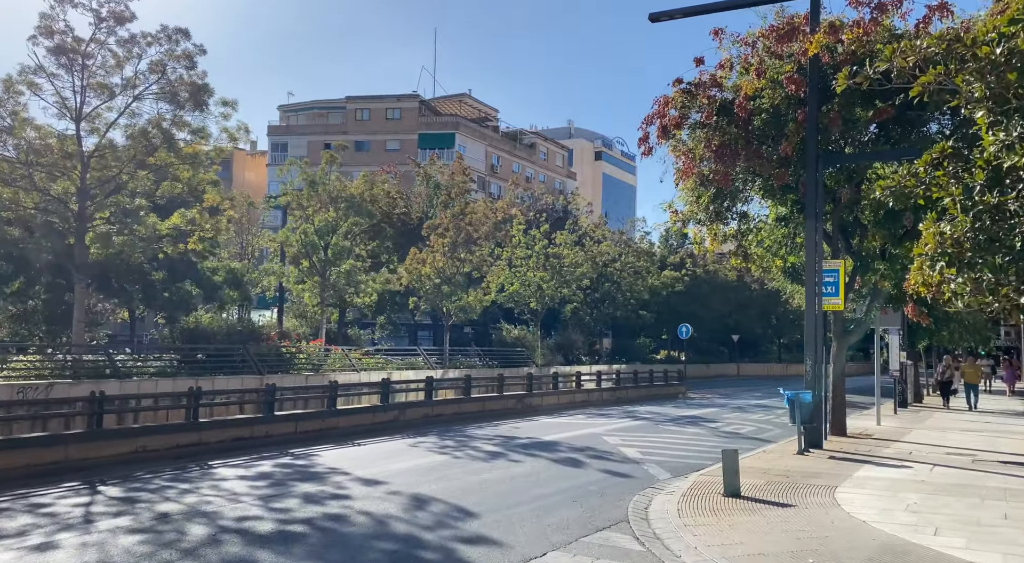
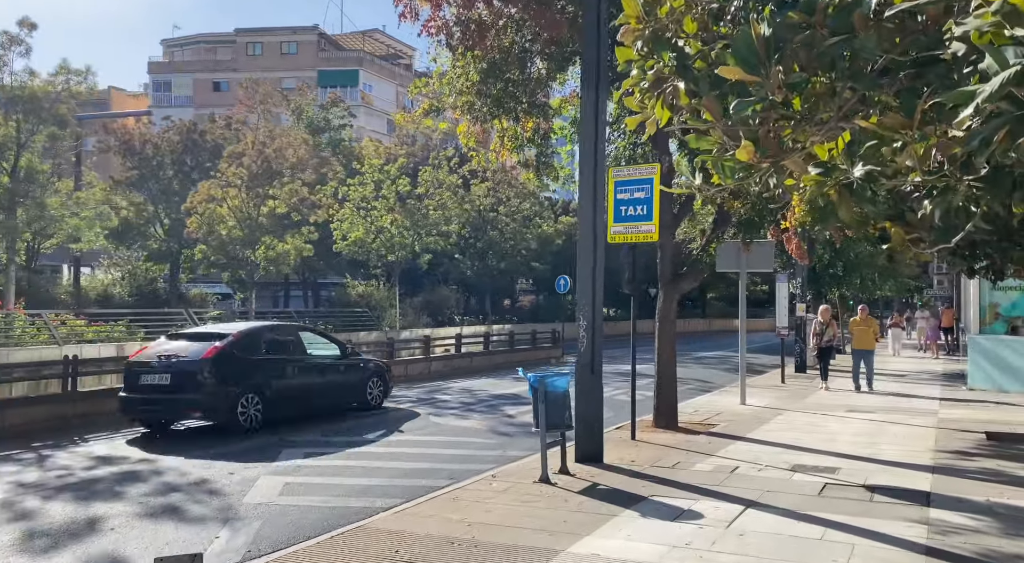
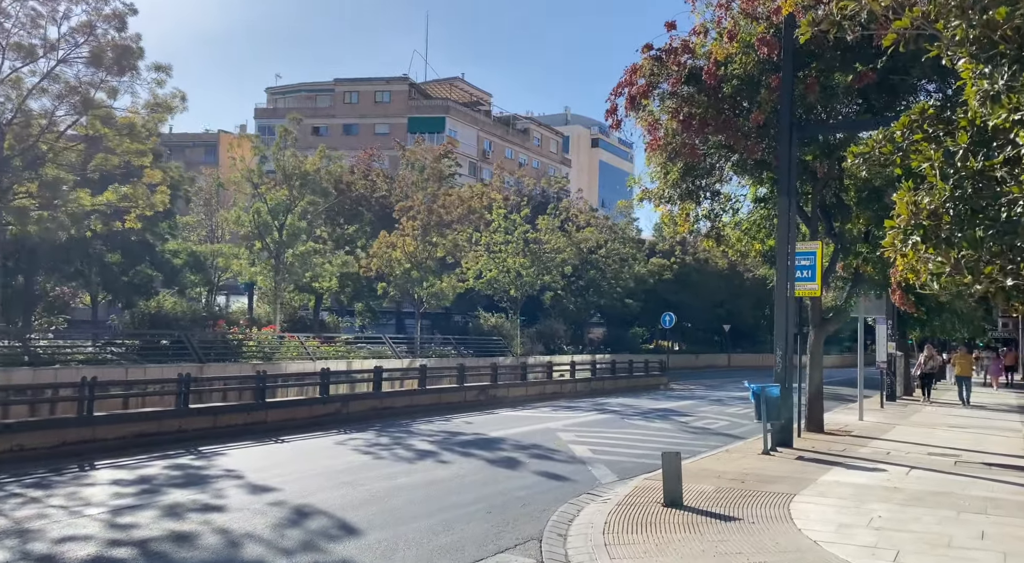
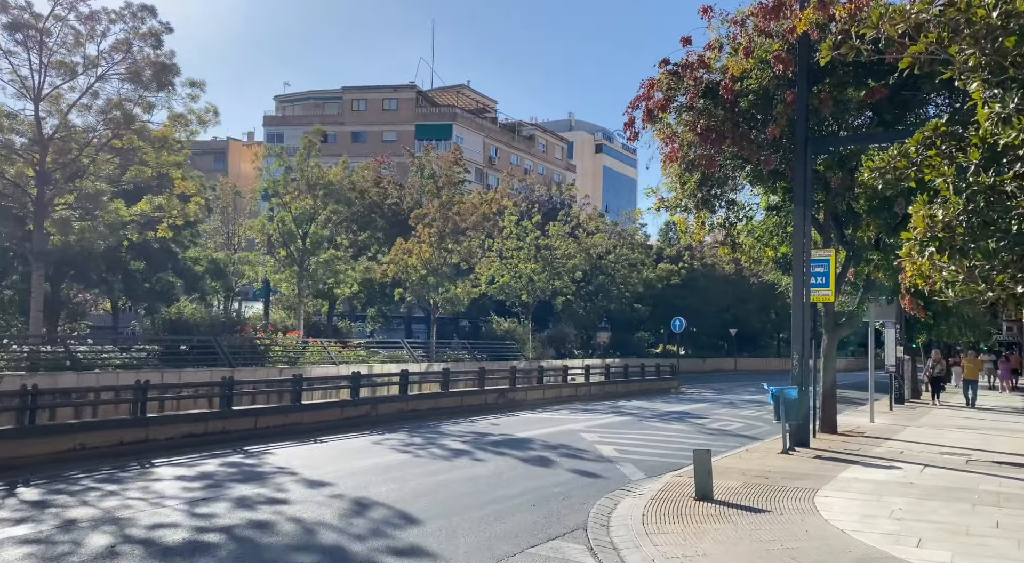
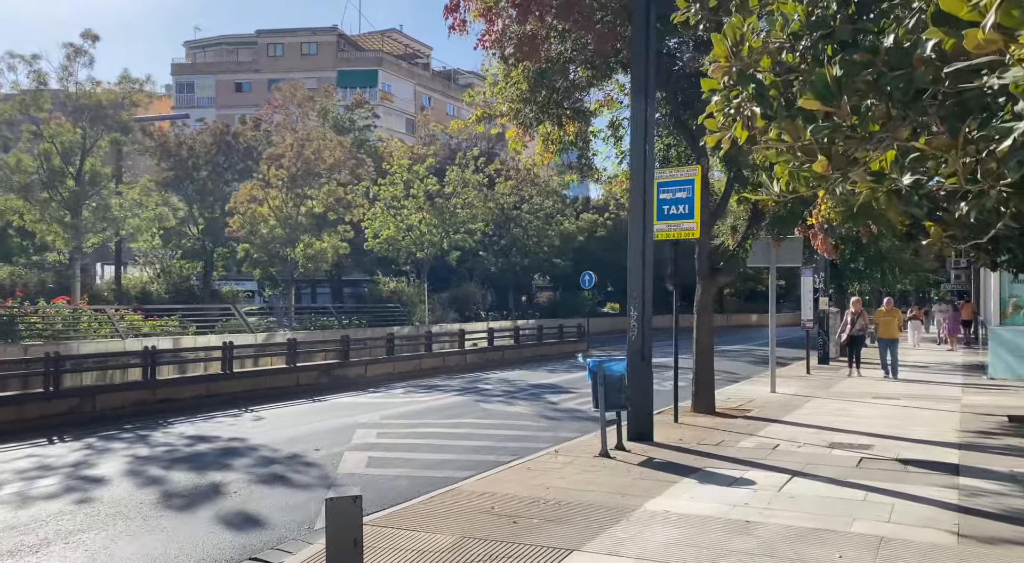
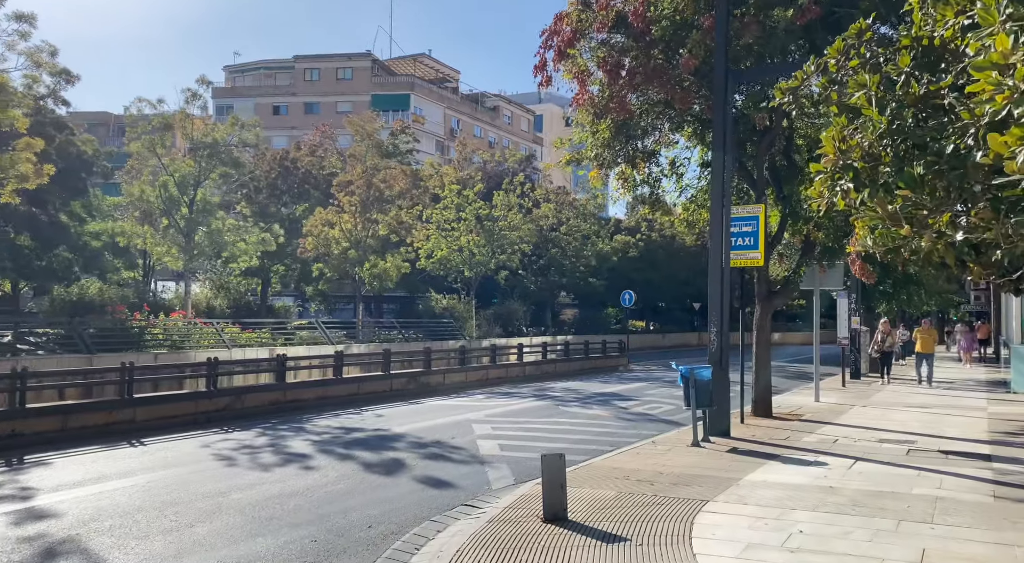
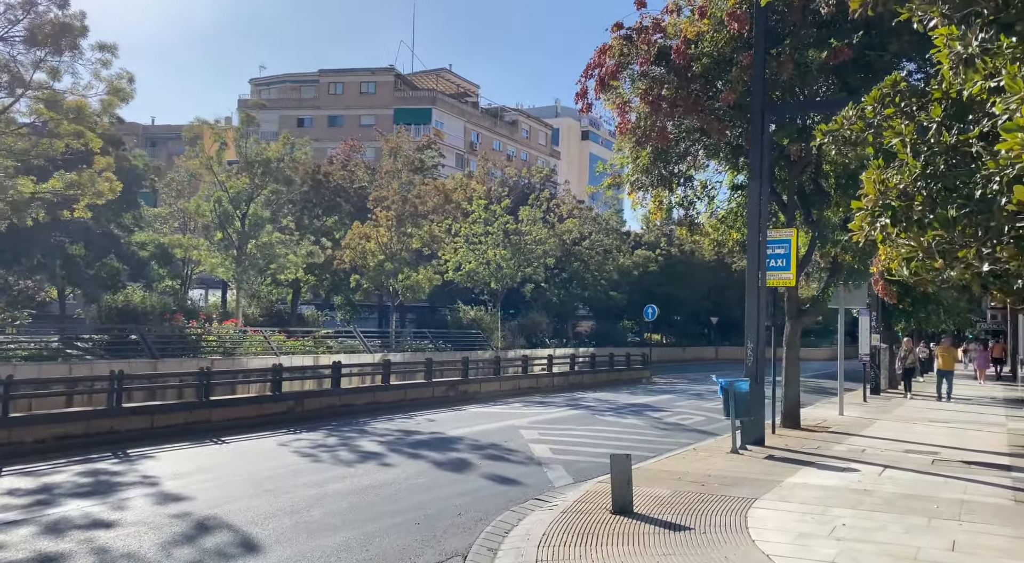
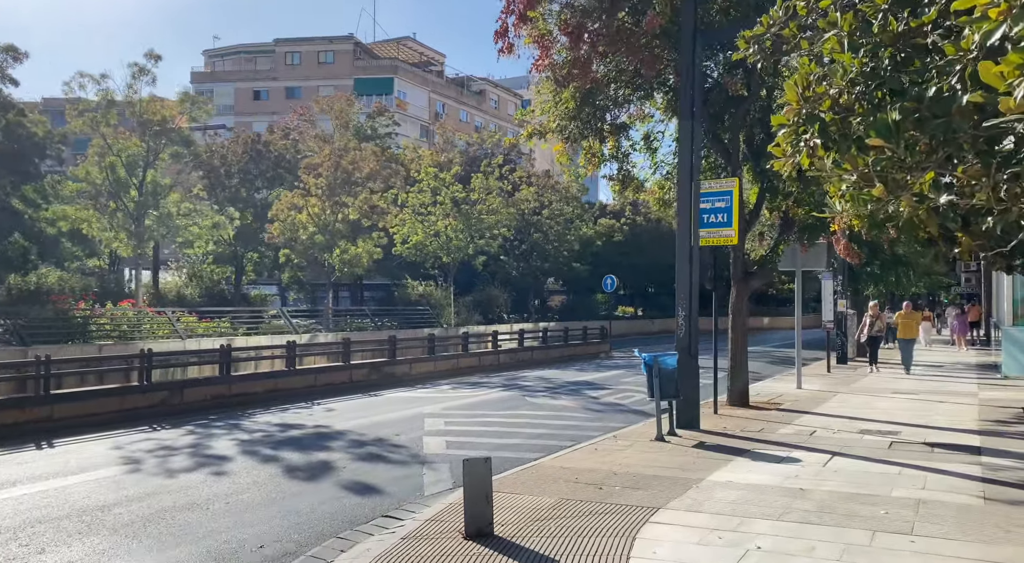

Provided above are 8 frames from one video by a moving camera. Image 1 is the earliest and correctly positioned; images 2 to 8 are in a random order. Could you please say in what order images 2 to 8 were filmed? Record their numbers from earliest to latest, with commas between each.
4, 3, 7, 6, 8, 5, 2
